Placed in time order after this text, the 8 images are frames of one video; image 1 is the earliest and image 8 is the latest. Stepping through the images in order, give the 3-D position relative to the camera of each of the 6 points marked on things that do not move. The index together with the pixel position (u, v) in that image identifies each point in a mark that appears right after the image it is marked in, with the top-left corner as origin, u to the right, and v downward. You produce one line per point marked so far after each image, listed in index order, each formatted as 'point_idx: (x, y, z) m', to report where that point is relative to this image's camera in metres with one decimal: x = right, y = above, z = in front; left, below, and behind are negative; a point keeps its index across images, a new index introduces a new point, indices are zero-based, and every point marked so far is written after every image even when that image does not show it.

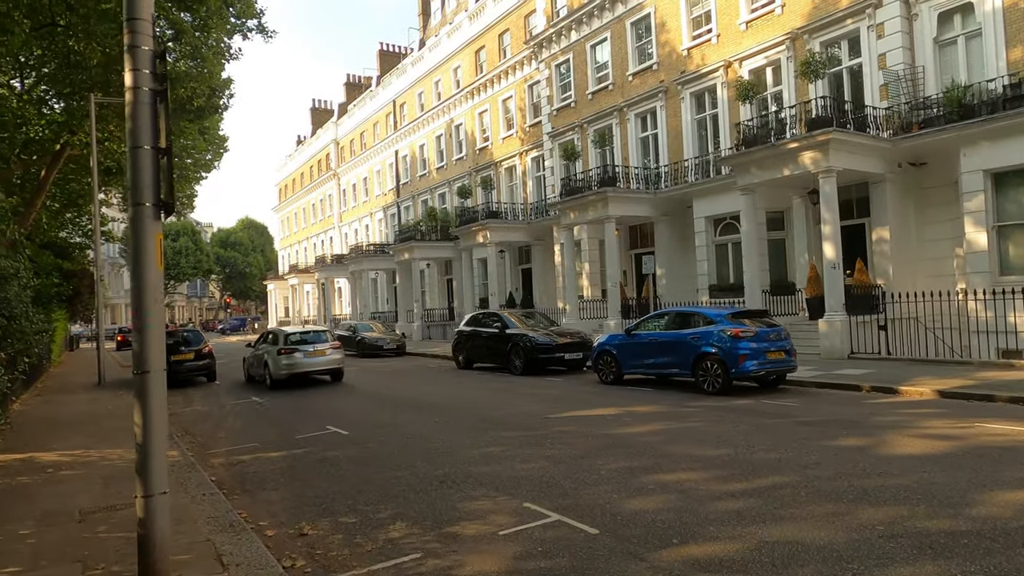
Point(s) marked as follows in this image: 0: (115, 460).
0: (-4.3, -1.9, +7.8) m
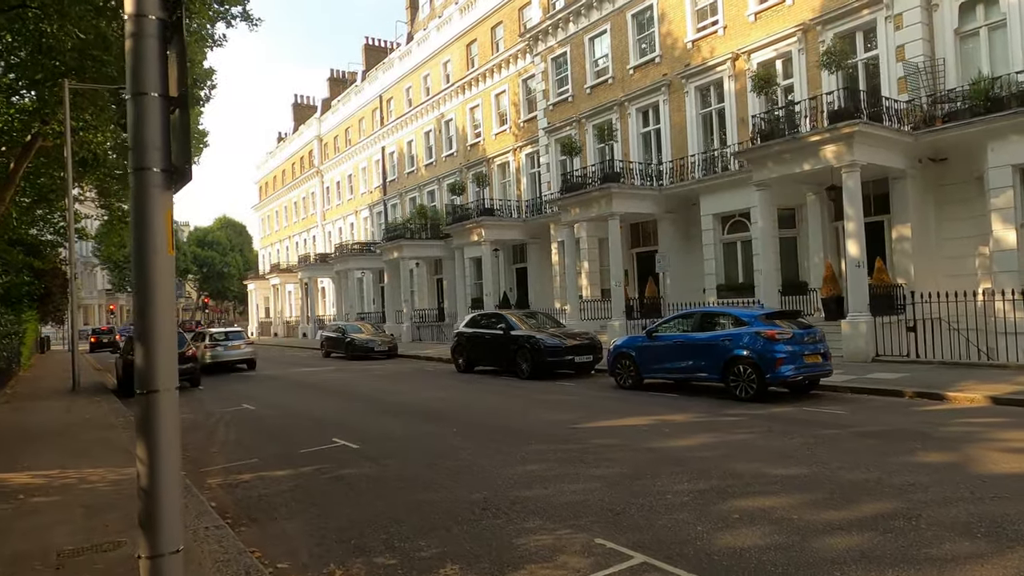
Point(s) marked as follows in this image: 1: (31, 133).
0: (-4.0, -1.9, +6.8) m
1: (-13.4, +4.3, +19.7) m
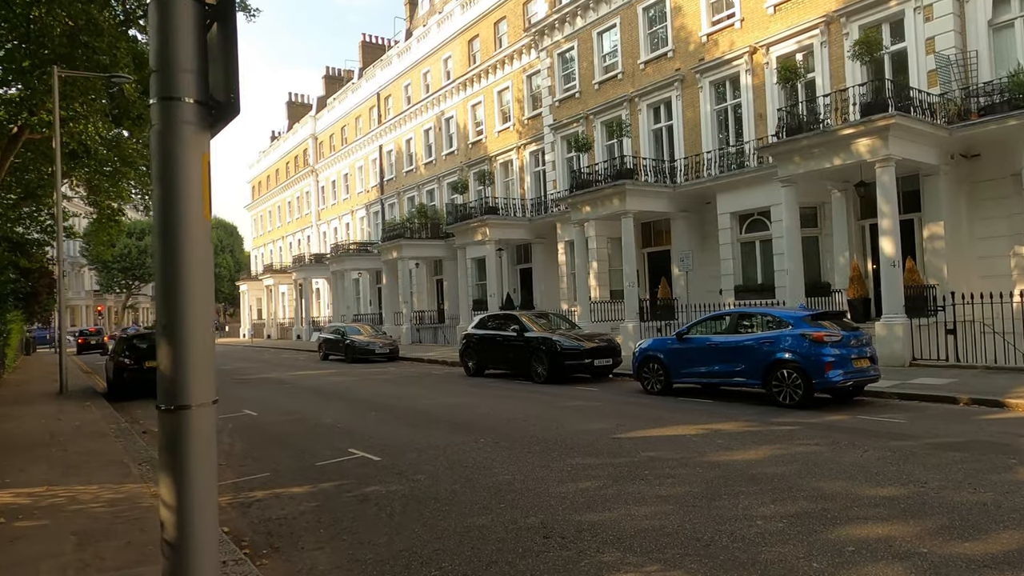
0: (-3.5, -1.8, +5.9) m
1: (-13.1, +4.3, +18.8) m
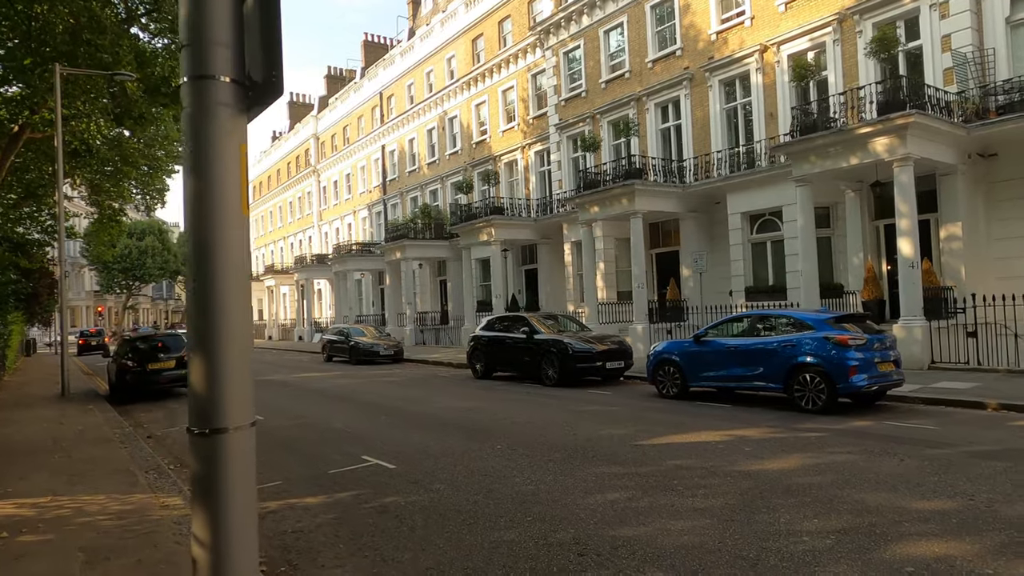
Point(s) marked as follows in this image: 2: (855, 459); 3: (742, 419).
0: (-3.3, -1.8, +5.6) m
1: (-12.9, +4.3, +18.5) m
2: (+3.3, -1.6, +6.7) m
3: (+3.1, -1.7, +9.4) m
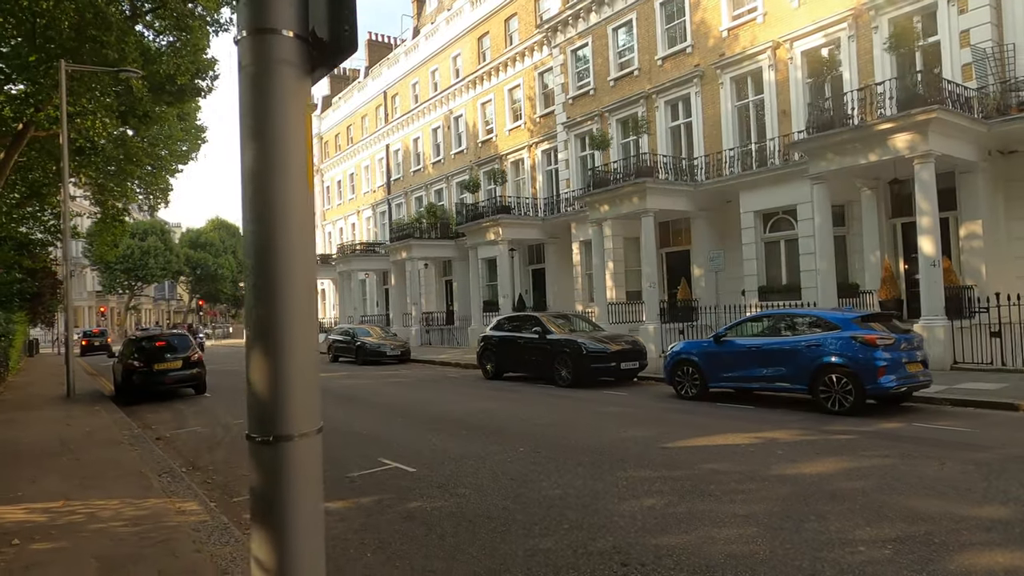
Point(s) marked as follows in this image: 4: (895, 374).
0: (-3.1, -1.8, +5.4) m
1: (-12.7, +4.3, +18.3) m
2: (+3.5, -1.6, +6.5) m
3: (+3.3, -1.7, +9.2) m
4: (+5.1, -1.1, +9.4) m
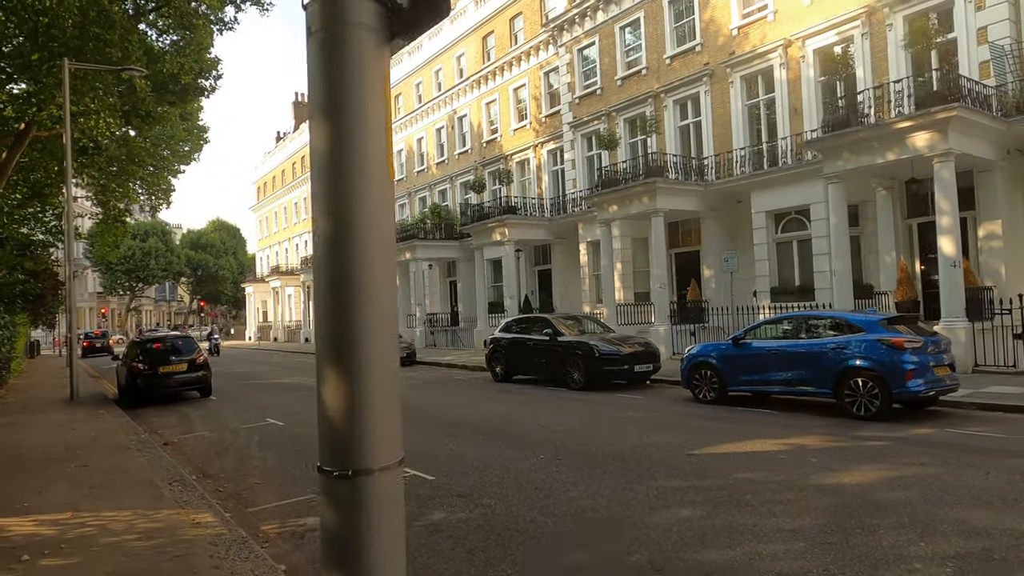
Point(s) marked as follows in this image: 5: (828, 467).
0: (-2.8, -1.8, +5.2) m
1: (-12.4, +4.3, +18.0) m
2: (+3.7, -1.6, +6.2) m
3: (+3.6, -1.7, +8.9) m
4: (+5.3, -1.2, +9.1) m
5: (+2.9, -1.7, +6.6) m
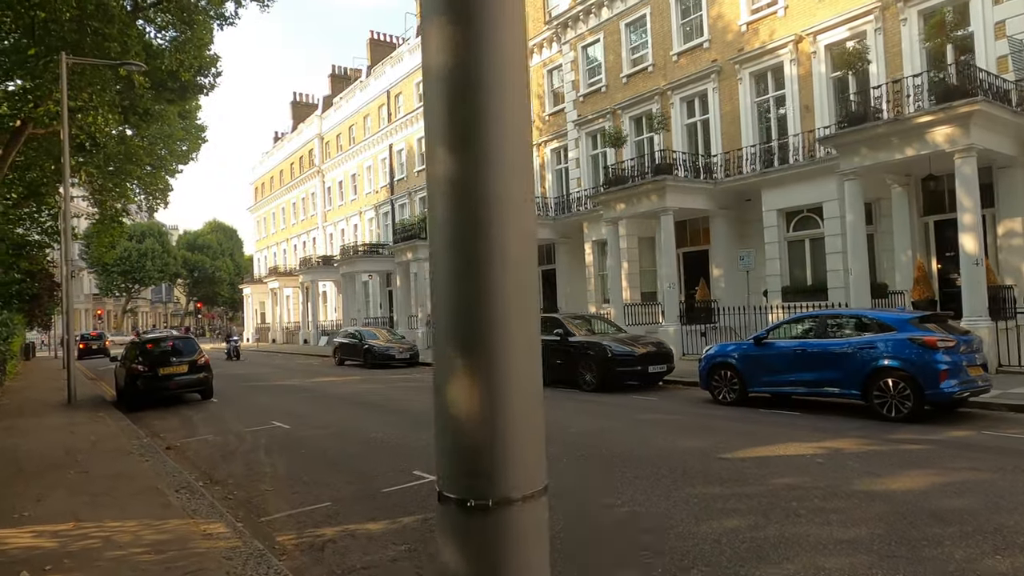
0: (-2.6, -1.8, +4.8) m
1: (-12.3, +4.3, +17.6) m
2: (+4.0, -1.6, +5.9) m
3: (+3.8, -1.7, +8.6) m
4: (+5.5, -1.1, +8.8) m
5: (+3.2, -1.6, +6.3) m
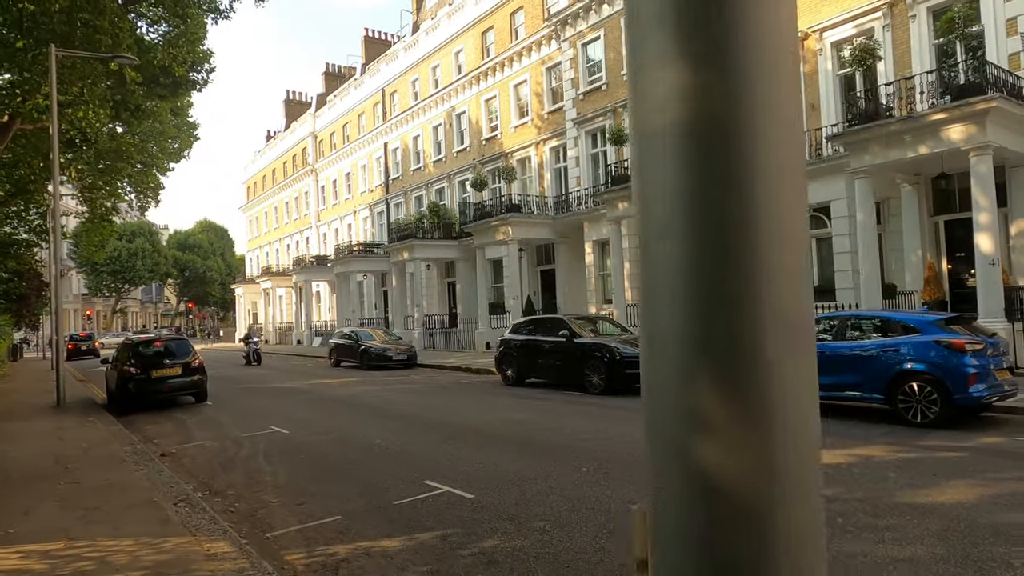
0: (-2.4, -1.8, +4.4) m
1: (-12.2, +4.3, +17.1) m
2: (+4.2, -1.6, +5.6) m
3: (+3.9, -1.7, +8.3) m
4: (+5.7, -1.1, +8.5) m
5: (+3.4, -1.6, +5.9) m
